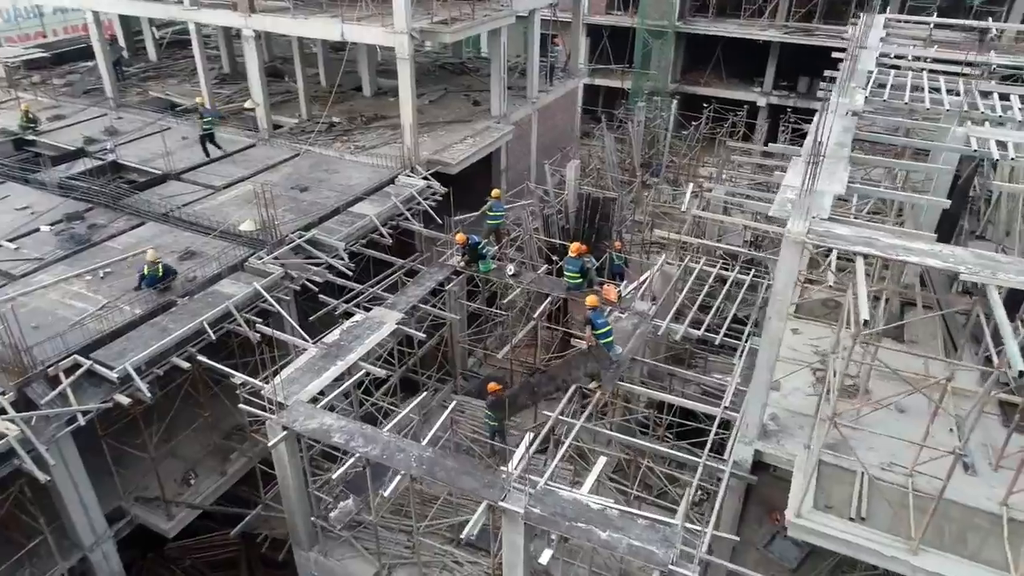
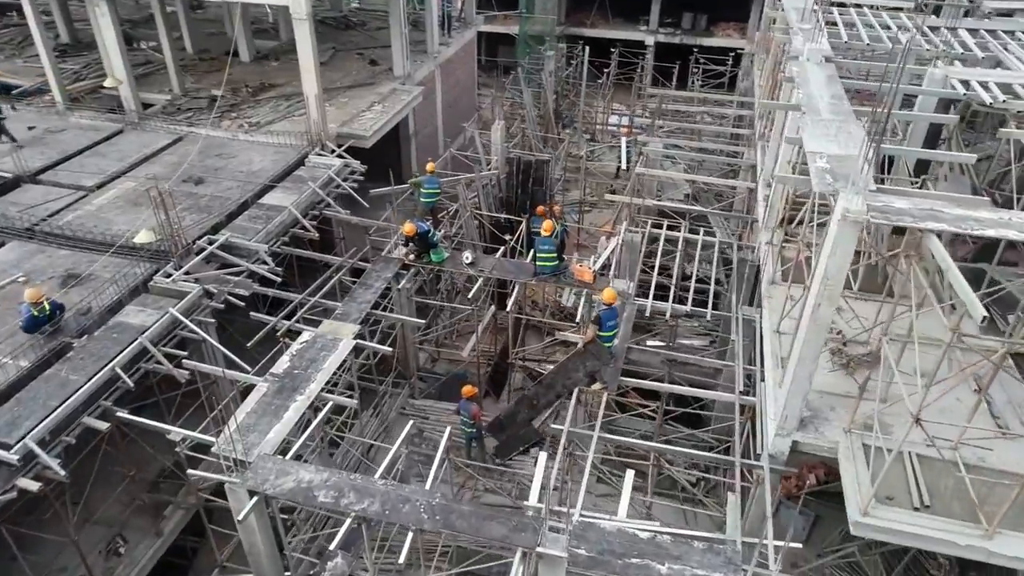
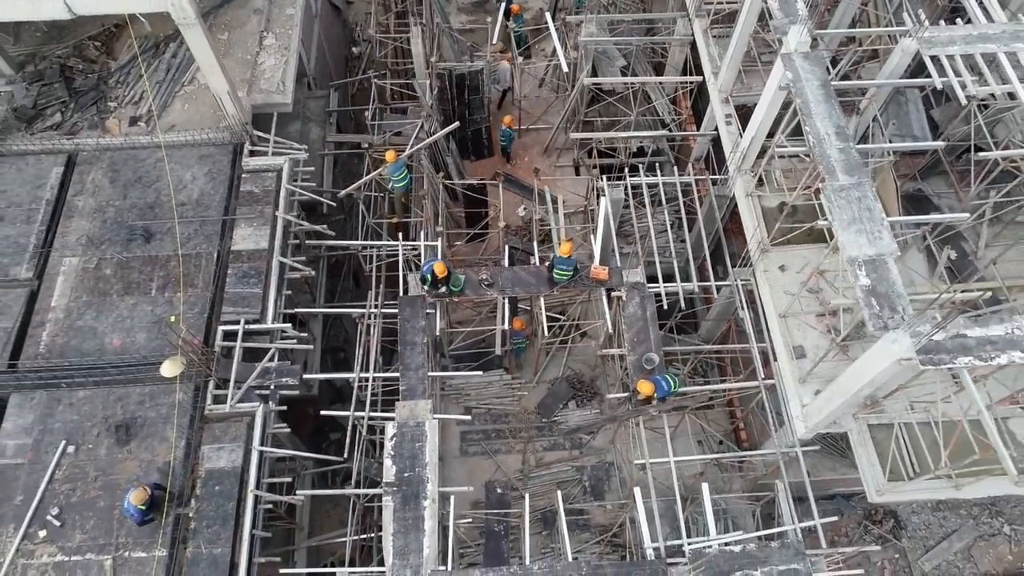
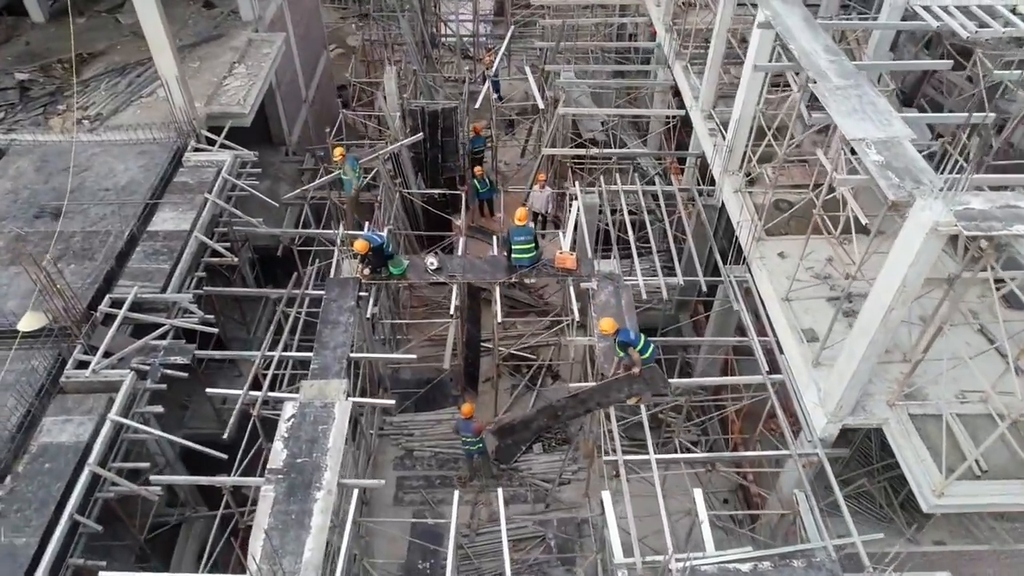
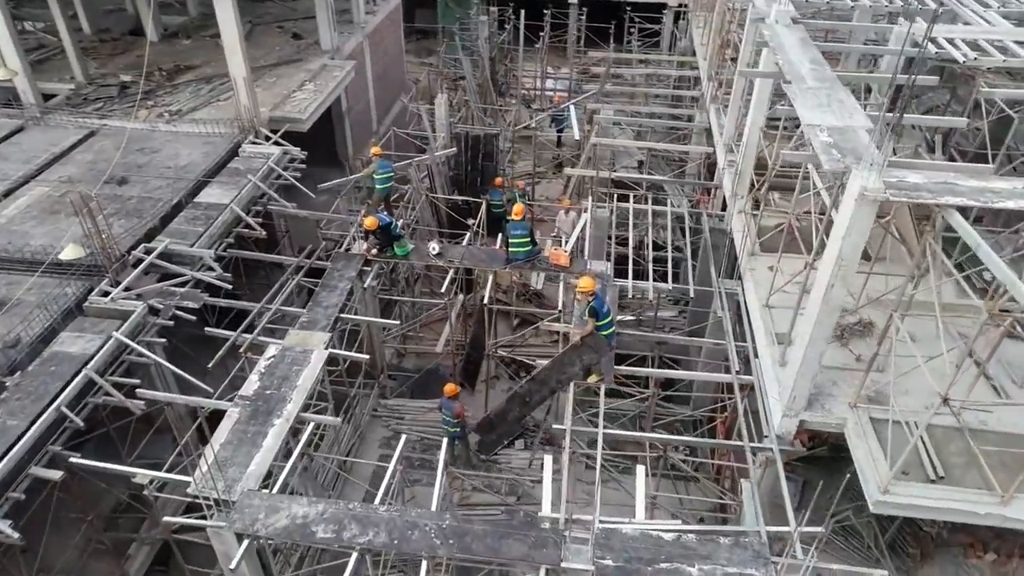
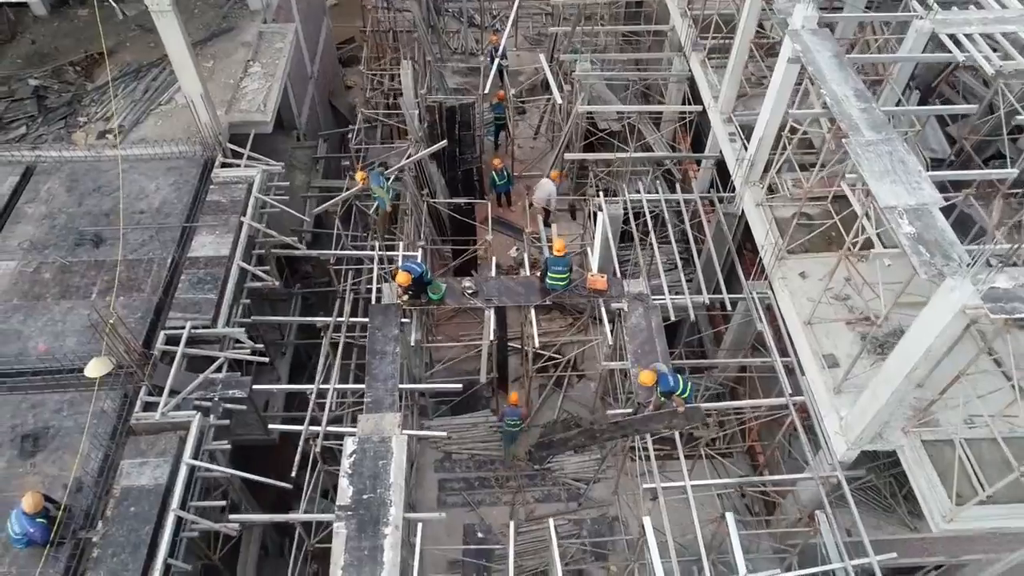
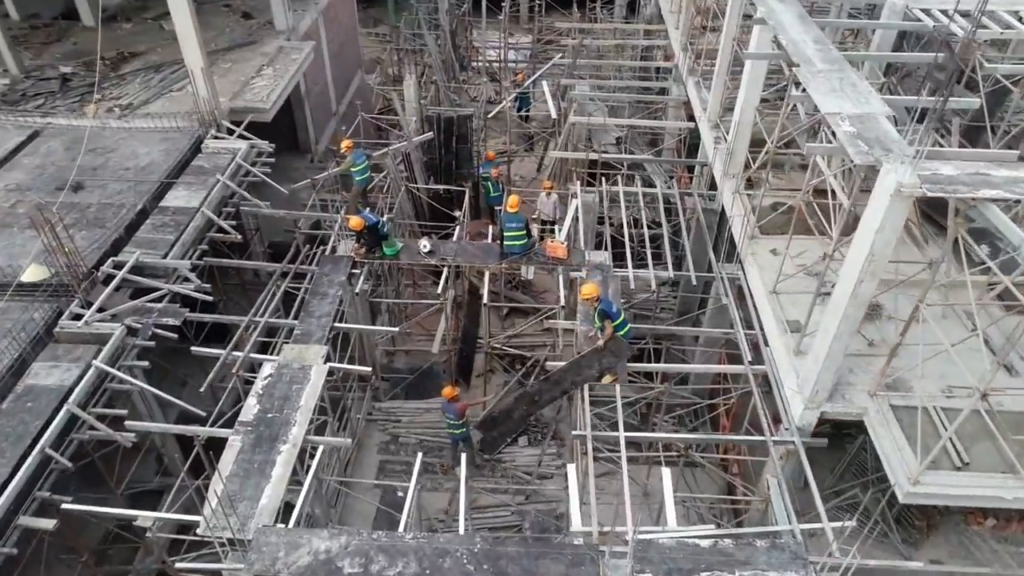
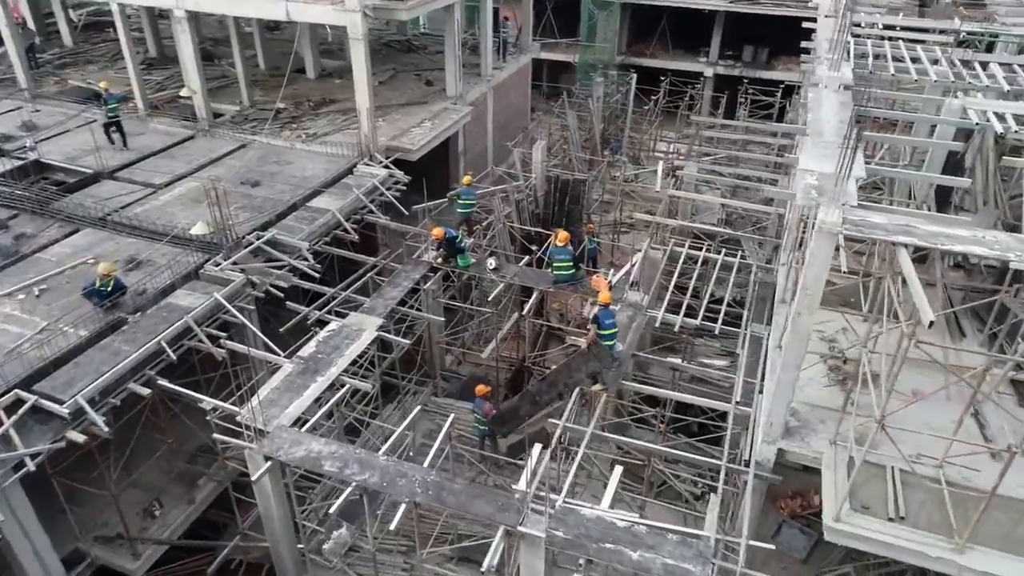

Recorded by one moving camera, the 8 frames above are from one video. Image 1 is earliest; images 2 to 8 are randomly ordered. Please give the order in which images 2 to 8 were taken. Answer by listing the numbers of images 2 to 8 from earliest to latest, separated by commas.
8, 2, 5, 7, 4, 6, 3
